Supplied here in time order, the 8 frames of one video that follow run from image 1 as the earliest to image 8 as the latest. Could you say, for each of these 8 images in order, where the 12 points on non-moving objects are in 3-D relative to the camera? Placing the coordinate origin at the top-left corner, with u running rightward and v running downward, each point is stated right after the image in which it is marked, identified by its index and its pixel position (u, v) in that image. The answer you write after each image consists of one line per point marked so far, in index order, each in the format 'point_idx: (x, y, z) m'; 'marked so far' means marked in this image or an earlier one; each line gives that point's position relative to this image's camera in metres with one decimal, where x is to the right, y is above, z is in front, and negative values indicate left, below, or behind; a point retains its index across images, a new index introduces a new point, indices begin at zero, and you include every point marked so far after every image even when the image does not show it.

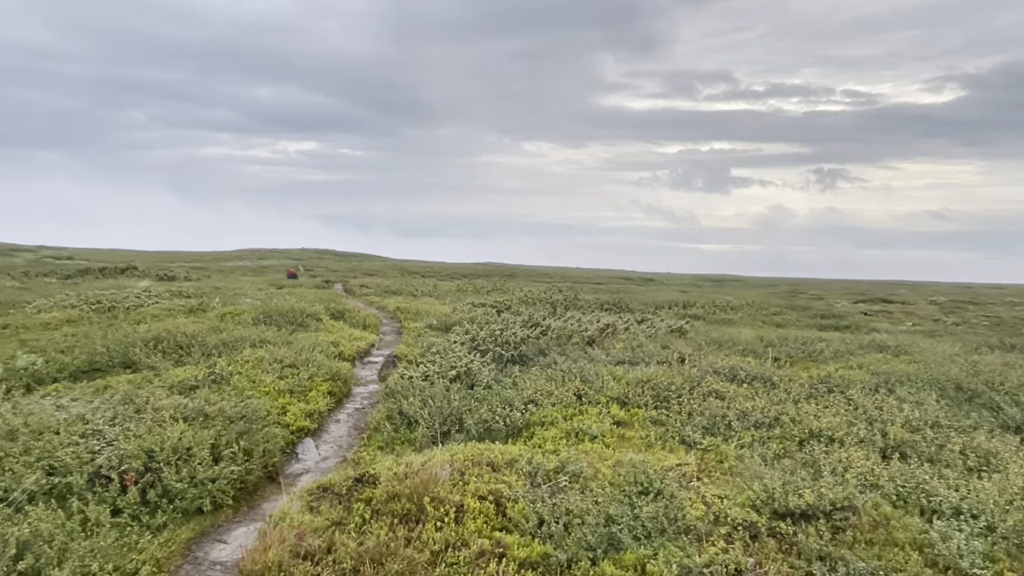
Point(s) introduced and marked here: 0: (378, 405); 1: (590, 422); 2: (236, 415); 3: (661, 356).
0: (-3.3, -2.9, +15.9) m
1: (+1.6, -2.8, +13.3) m
2: (-5.4, -2.5, +12.3) m
3: (+4.7, -2.2, +19.9) m
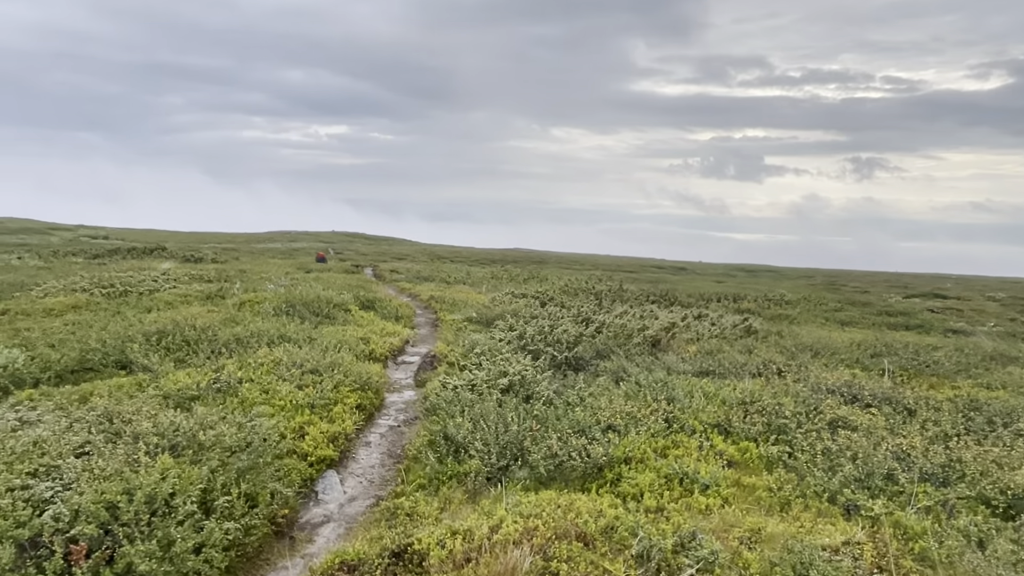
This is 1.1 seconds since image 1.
0: (-1.9, -2.8, +13.0) m
1: (+2.9, -2.8, +10.2) m
2: (-4.1, -2.4, +9.6) m
3: (+6.2, -2.1, +16.7) m
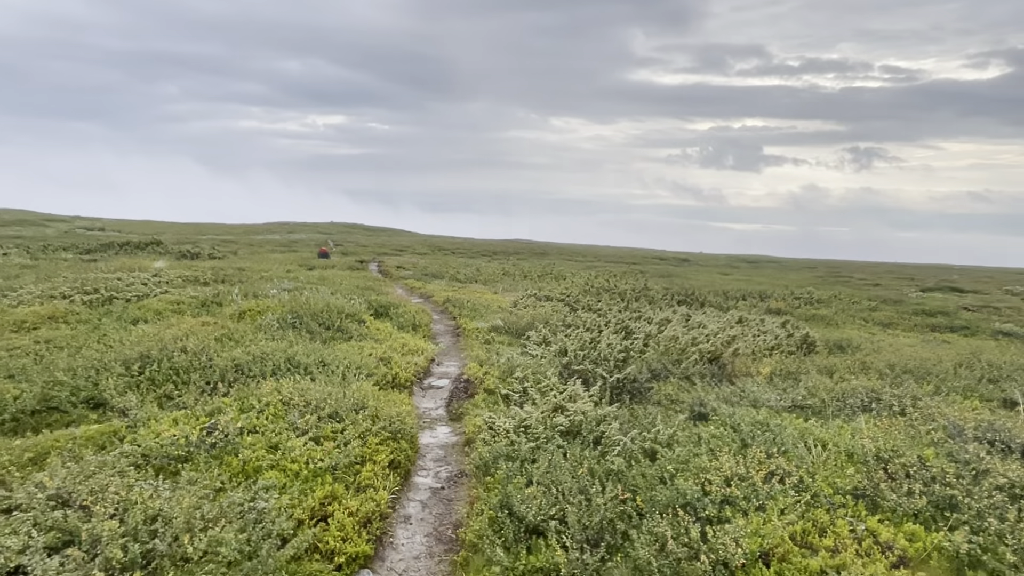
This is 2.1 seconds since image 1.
0: (-0.7, -3.2, +10.3) m
1: (+4.1, -3.2, +7.5) m
2: (-2.9, -2.8, +6.8) m
3: (+7.4, -2.4, +14.0) m
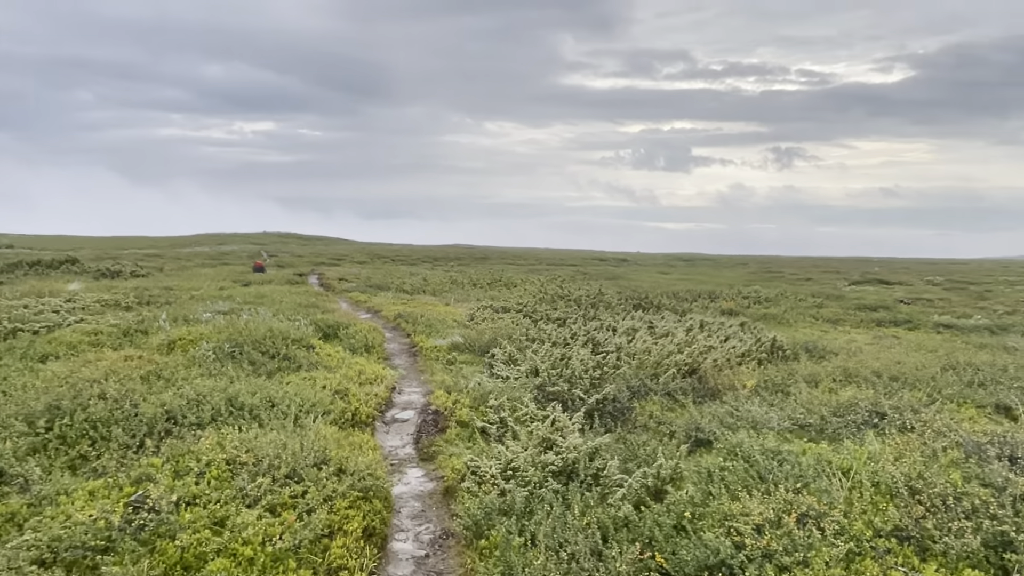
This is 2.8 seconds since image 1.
0: (-0.8, -3.6, +8.8) m
1: (+4.3, -3.5, +6.5) m
2: (-2.7, -3.3, +5.1) m
3: (+7.0, -2.6, +13.2) m
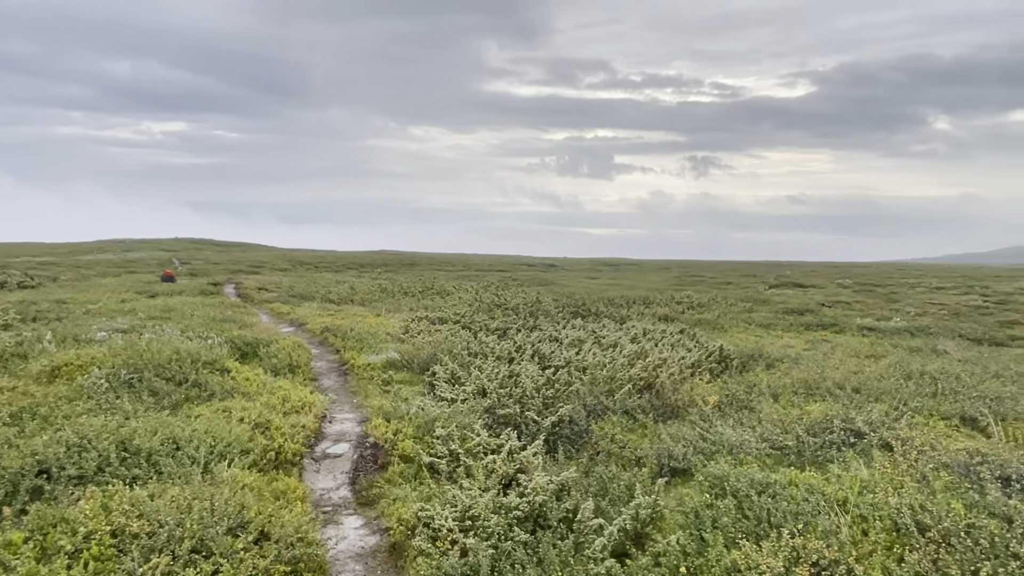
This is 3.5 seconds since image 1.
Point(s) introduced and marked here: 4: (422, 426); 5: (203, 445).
0: (-1.1, -3.8, +7.1) m
1: (+4.2, -3.6, +5.4) m
2: (-2.6, -3.5, +3.3) m
3: (+6.0, -2.8, +12.4) m
4: (-1.9, -2.9, +13.5) m
5: (-5.4, -2.7, +11.0) m
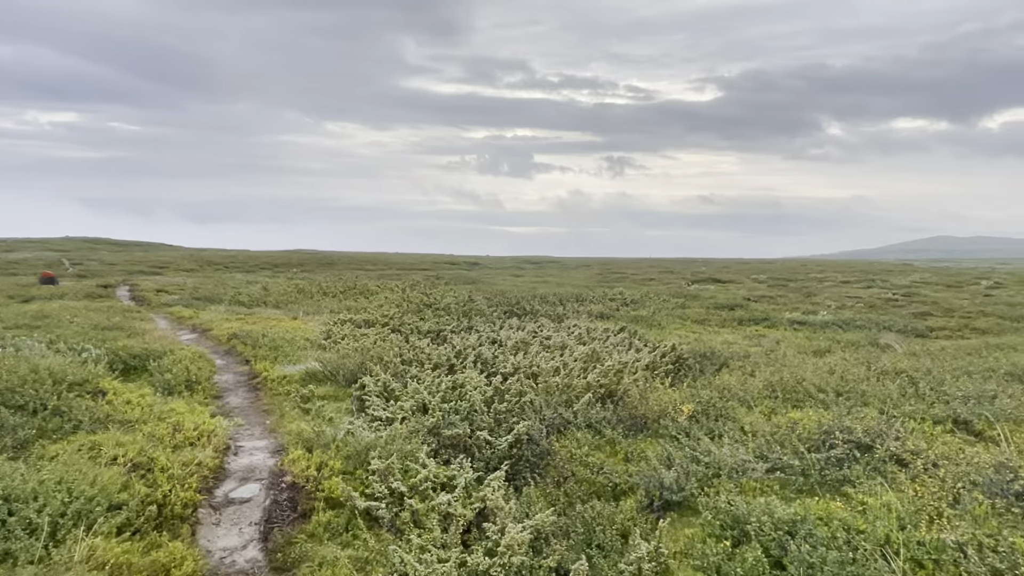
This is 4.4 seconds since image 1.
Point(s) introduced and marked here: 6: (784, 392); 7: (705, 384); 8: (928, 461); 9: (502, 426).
0: (-1.2, -3.8, +4.7) m
1: (+4.3, -3.6, +3.7) m
2: (-2.2, -3.5, +0.7) m
3: (+5.3, -2.7, +10.9) m
4: (-2.7, -2.9, +11.0) m
5: (-5.9, -2.7, +8.1) m
6: (+6.2, -2.3, +14.5) m
7: (+4.9, -2.4, +16.0) m
8: (+6.5, -2.7, +9.9) m
9: (-0.2, -2.8, +13.2) m
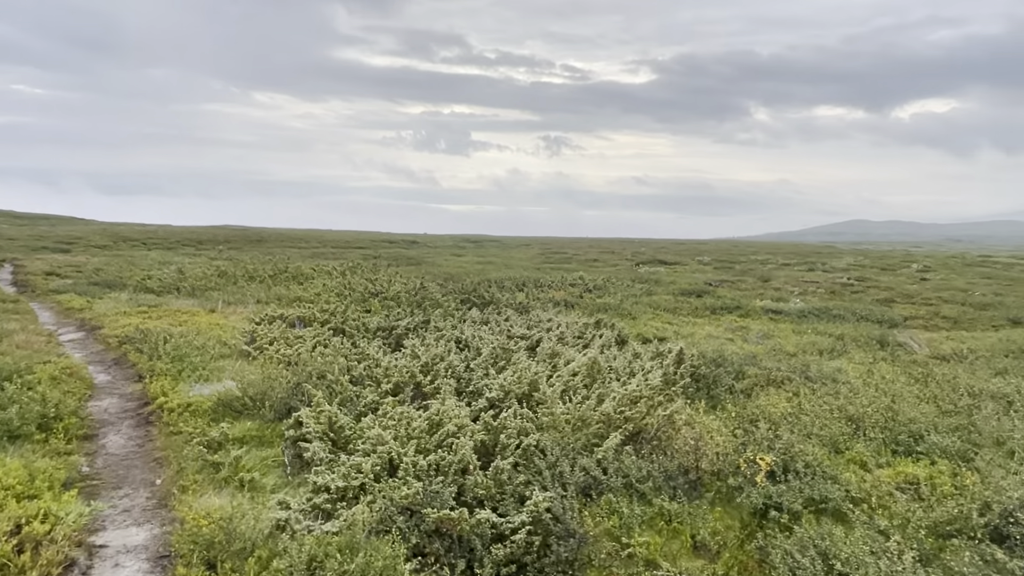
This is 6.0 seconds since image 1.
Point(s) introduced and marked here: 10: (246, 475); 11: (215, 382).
0: (-0.2, -4.2, +0.6) m
1: (+5.4, -4.0, +0.1) m
2: (-0.8, -4.0, -3.5) m
3: (+5.6, -2.8, +7.3) m
4: (-2.3, -3.0, +6.6) m
5: (-5.2, -3.0, +3.4) m
6: (+6.2, -2.4, +10.9) m
7: (+4.8, -2.4, +12.3) m
8: (+7.0, -2.9, +6.4) m
9: (0.0, -2.9, +9.0) m
10: (-4.2, -2.7, +10.0) m
11: (-6.9, -2.1, +14.7) m
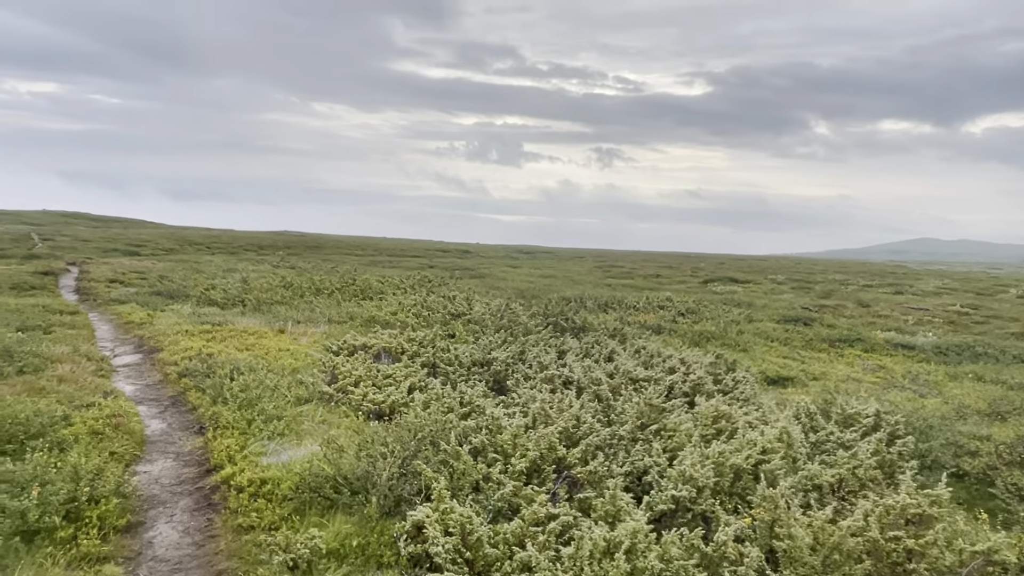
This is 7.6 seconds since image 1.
0: (+1.6, -4.7, -3.2) m
1: (+7.1, -4.6, -4.2) m
2: (+0.7, -4.4, -7.3) m
3: (+8.0, -3.6, +3.0) m
4: (0.0, -3.6, +2.9) m
5: (-3.1, -3.4, 0.0) m
6: (+8.8, -3.3, +6.6) m
7: (+7.5, -3.3, +8.1) m
8: (+9.2, -3.7, +2.1) m
9: (+2.4, -3.6, +5.2) m
10: (-1.6, -3.3, +6.5) m
11: (-3.9, -2.7, +11.4) m
